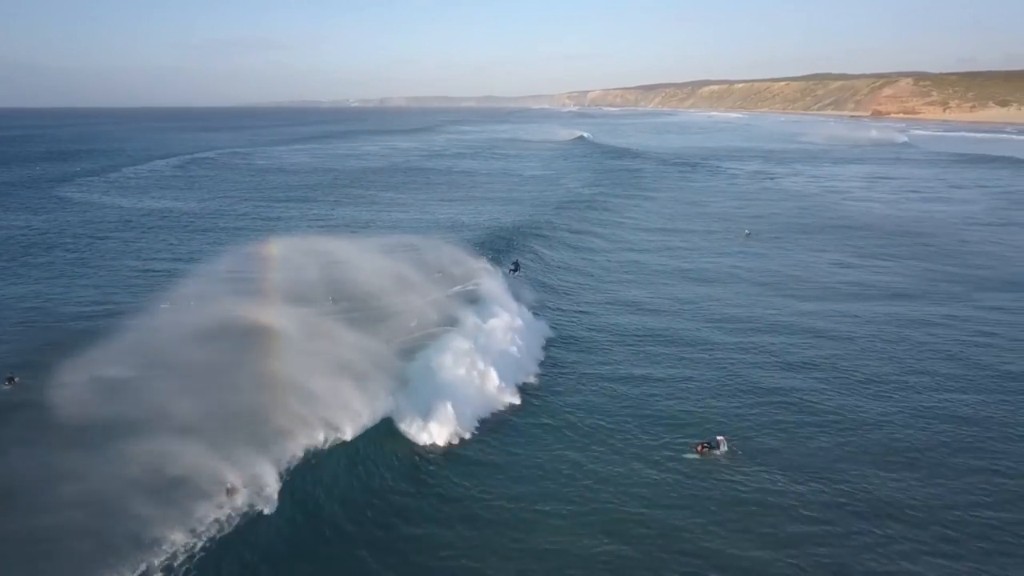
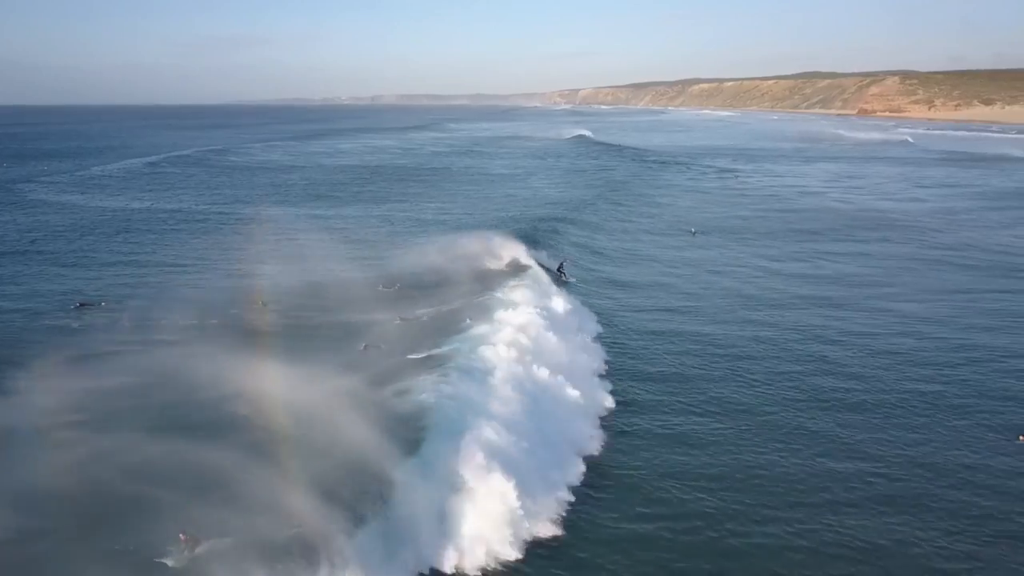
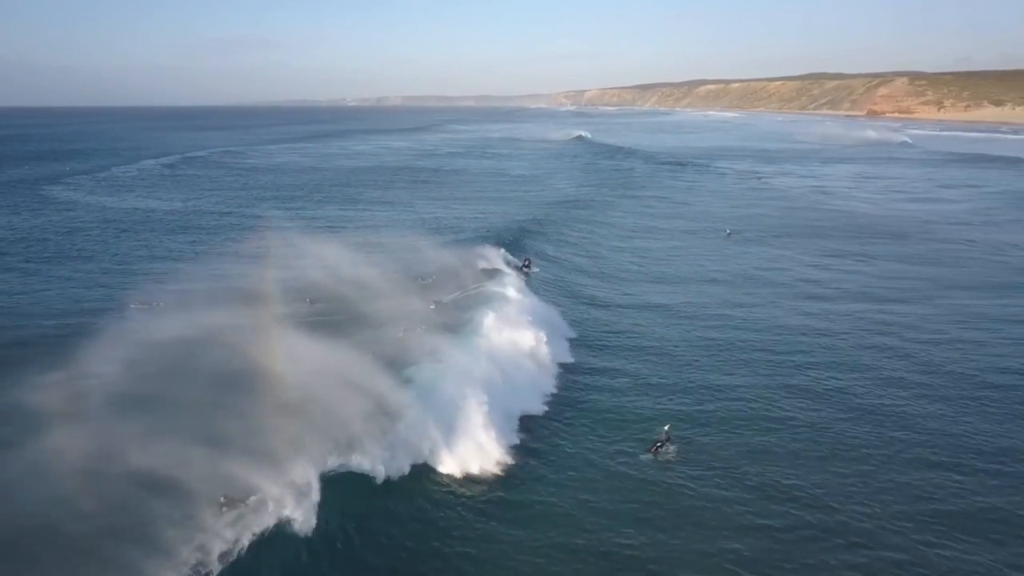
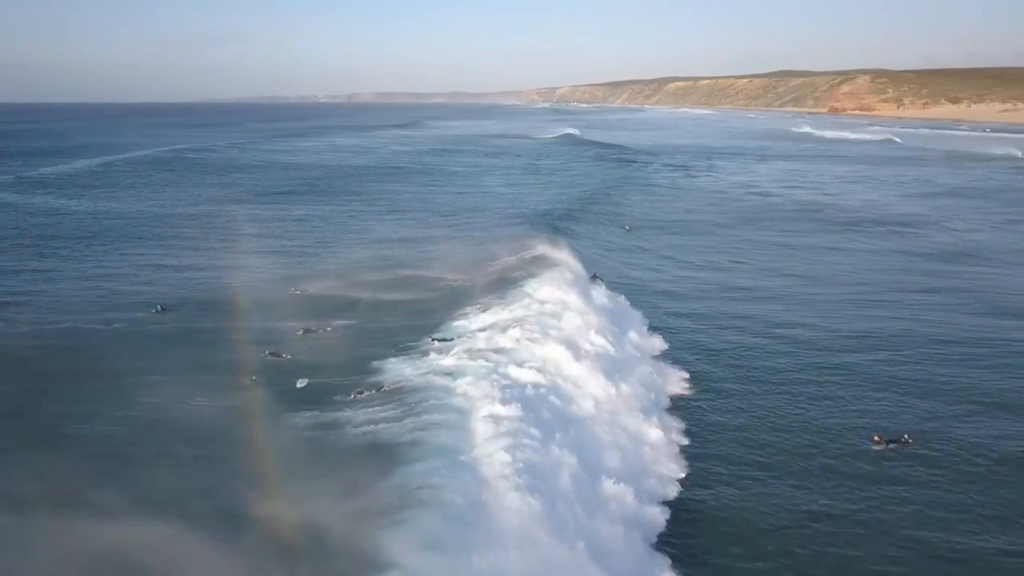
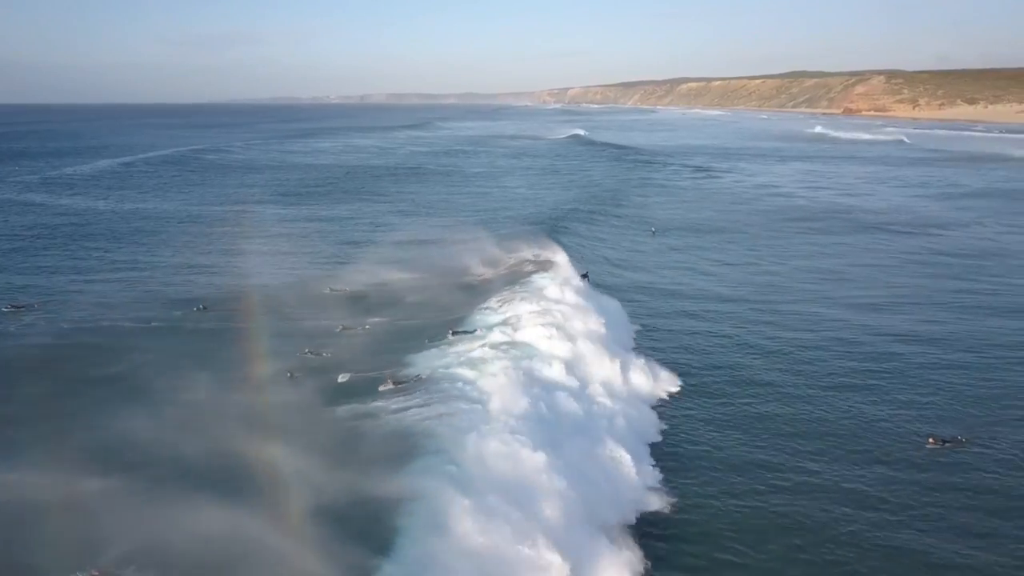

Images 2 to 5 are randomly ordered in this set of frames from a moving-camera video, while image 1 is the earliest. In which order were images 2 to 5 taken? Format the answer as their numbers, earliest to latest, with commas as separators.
3, 2, 5, 4
